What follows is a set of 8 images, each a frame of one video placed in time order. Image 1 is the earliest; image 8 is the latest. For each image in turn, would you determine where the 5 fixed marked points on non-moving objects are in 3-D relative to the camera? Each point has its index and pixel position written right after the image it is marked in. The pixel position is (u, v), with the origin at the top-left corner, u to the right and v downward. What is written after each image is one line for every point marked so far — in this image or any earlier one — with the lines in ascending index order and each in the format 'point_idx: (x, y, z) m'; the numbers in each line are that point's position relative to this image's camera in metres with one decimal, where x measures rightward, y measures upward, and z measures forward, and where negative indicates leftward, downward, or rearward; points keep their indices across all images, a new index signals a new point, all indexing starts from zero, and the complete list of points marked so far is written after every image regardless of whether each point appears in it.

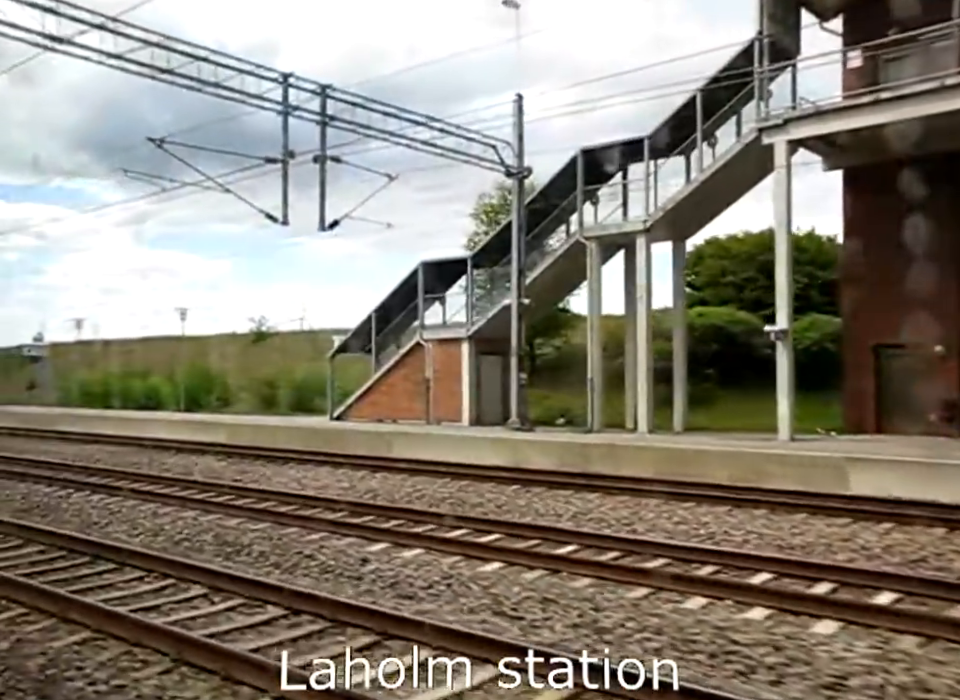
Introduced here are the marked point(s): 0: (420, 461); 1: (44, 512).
0: (-1.2, -2.2, +19.2) m
1: (-6.3, -2.3, +14.0) m
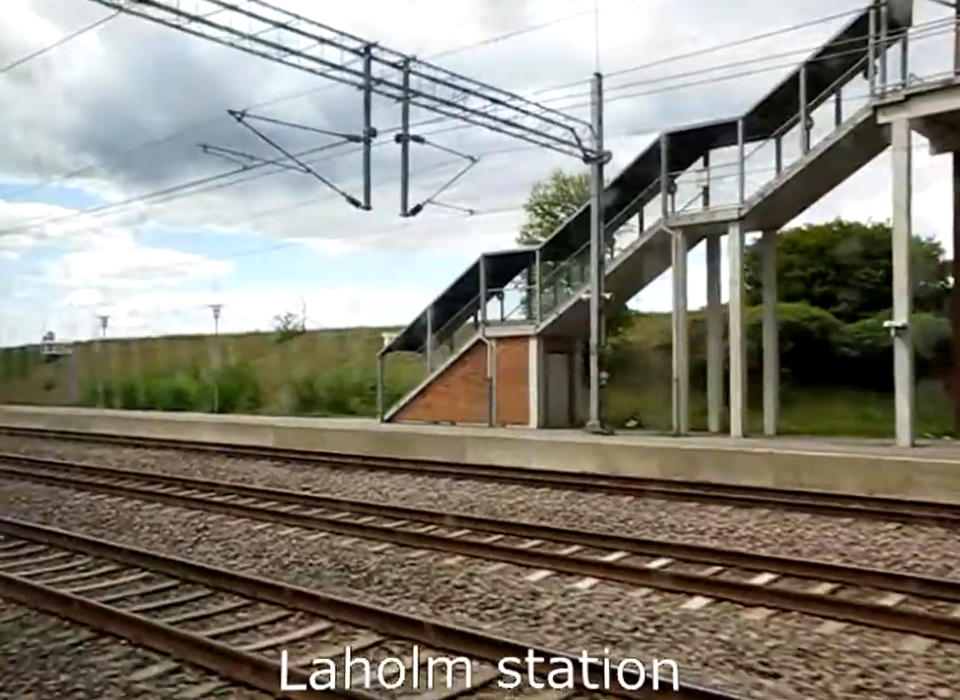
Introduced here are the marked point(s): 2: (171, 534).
0: (+0.4, -2.2, +17.7) m
1: (-4.7, -2.3, +12.6) m
2: (-3.7, -2.2, +11.8) m
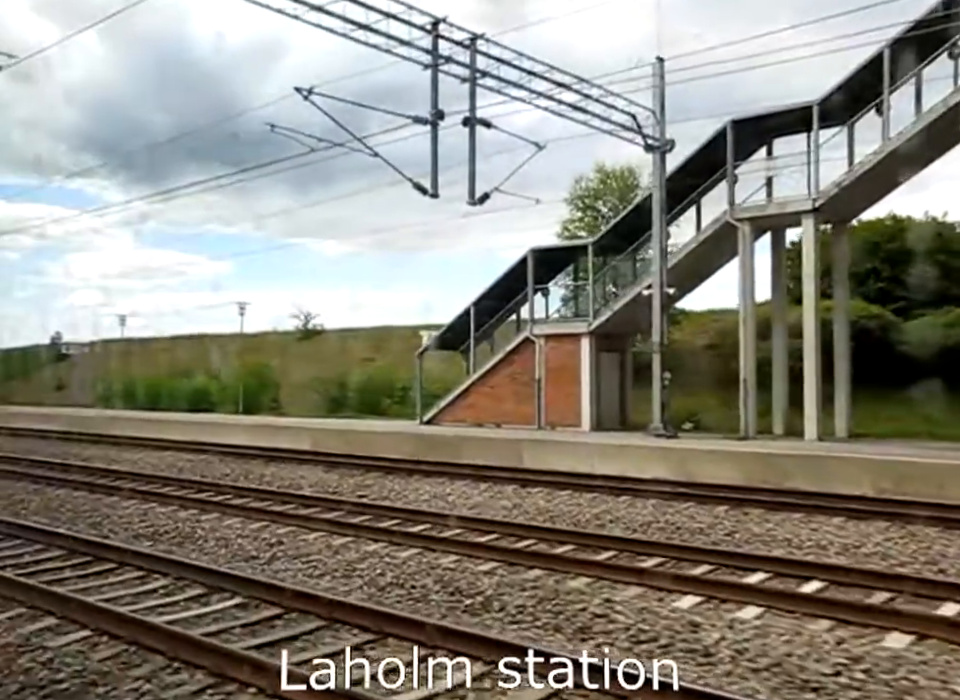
0: (+1.6, -2.1, +16.6) m
1: (-3.5, -2.2, +11.5) m
2: (-2.6, -2.2, +10.8) m
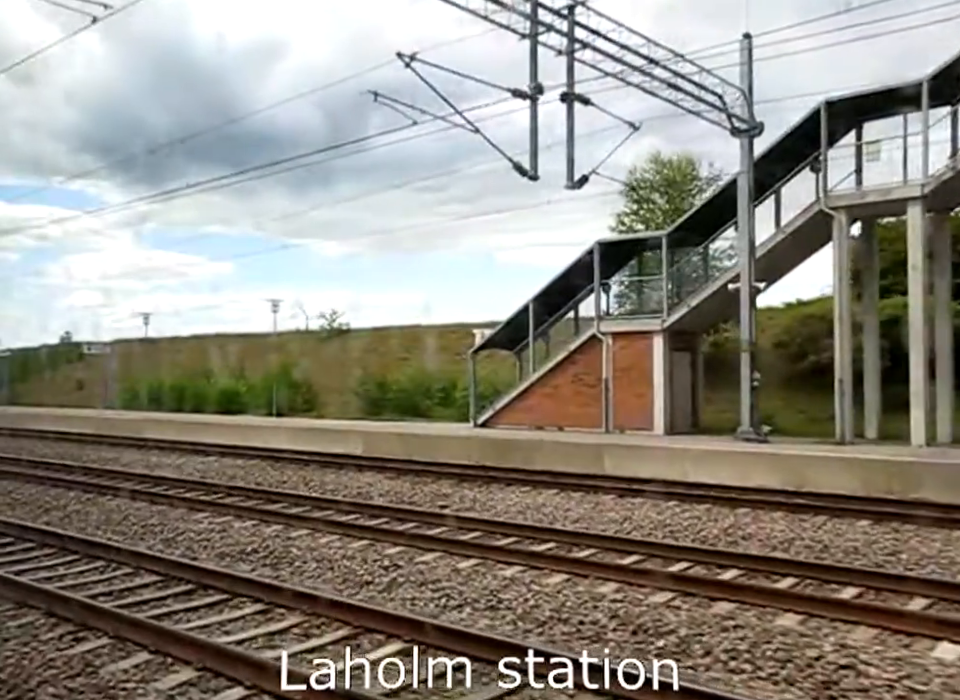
0: (+3.0, -2.1, +15.3) m
1: (-2.1, -2.2, +10.2) m
2: (-1.2, -2.2, +9.5) m
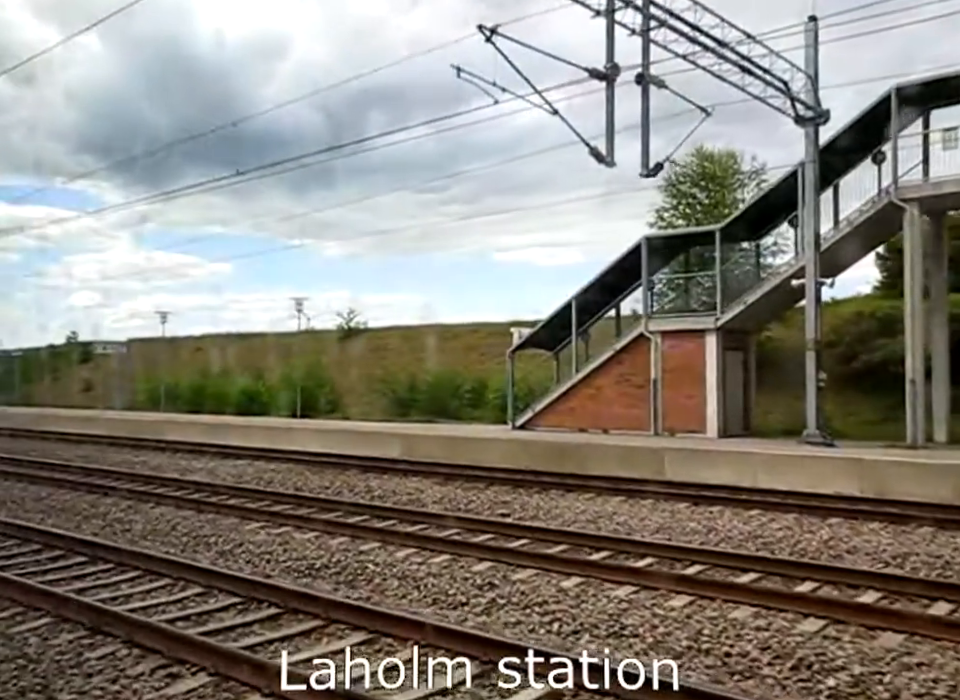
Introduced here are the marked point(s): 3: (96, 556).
0: (+3.9, -2.1, +14.5) m
1: (-1.2, -2.2, +9.4) m
2: (-0.3, -2.1, +8.6) m
3: (-3.9, -2.1, +9.9) m
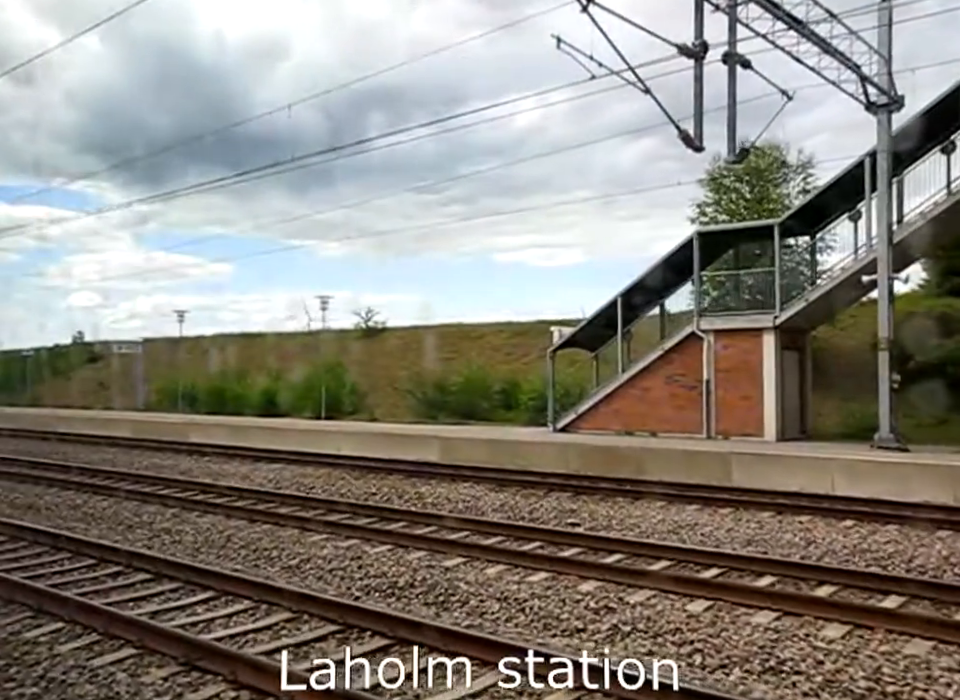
0: (+4.8, -2.1, +13.6) m
1: (-0.3, -2.2, +8.5) m
2: (+0.6, -2.1, +7.7) m
3: (-2.9, -2.1, +9.0) m
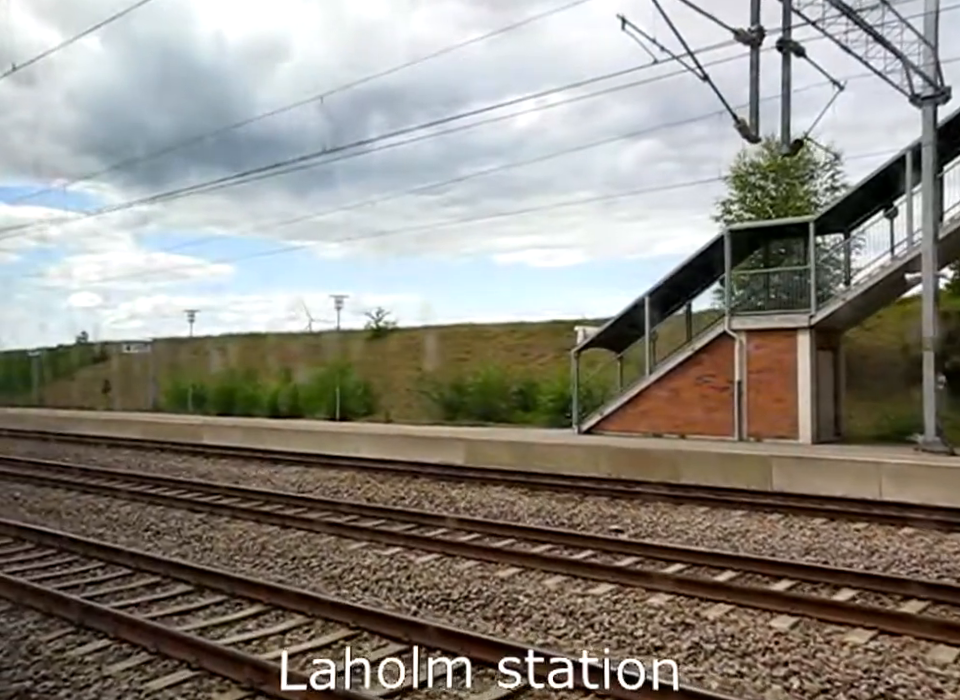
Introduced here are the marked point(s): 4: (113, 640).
0: (+5.3, -2.1, +13.1) m
1: (+0.2, -2.1, +8.0) m
2: (+1.1, -2.1, +7.2) m
3: (-2.4, -2.0, +8.5) m
4: (-2.6, -2.0, +6.8) m
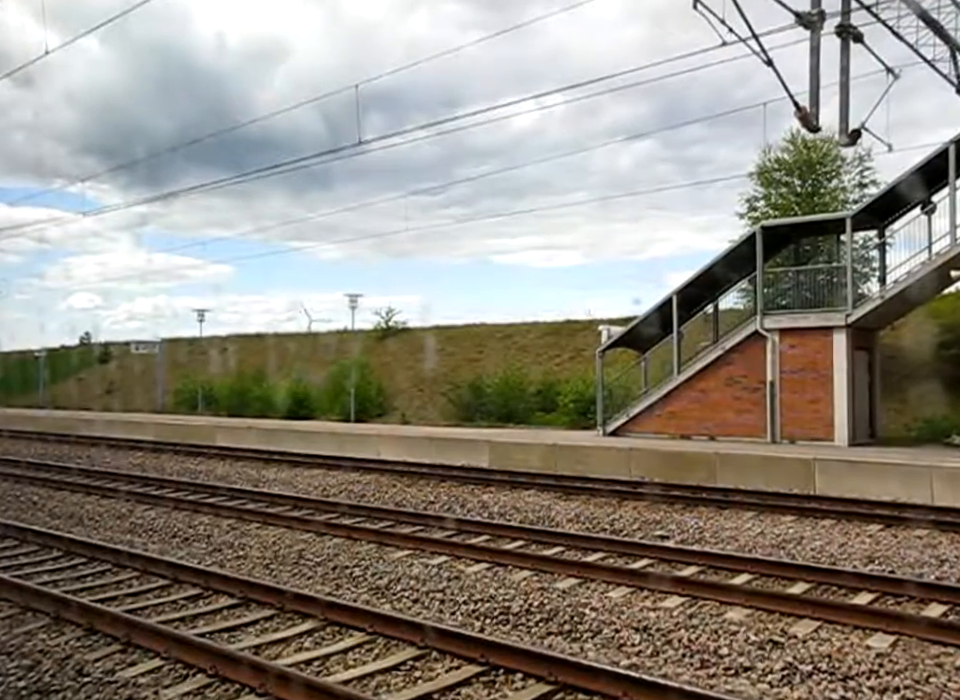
0: (+5.8, -2.1, +12.6) m
1: (+0.7, -2.1, +7.5) m
2: (+1.7, -2.1, +6.7) m
3: (-1.9, -2.0, +8.0) m
4: (-2.1, -2.0, +6.3) m
